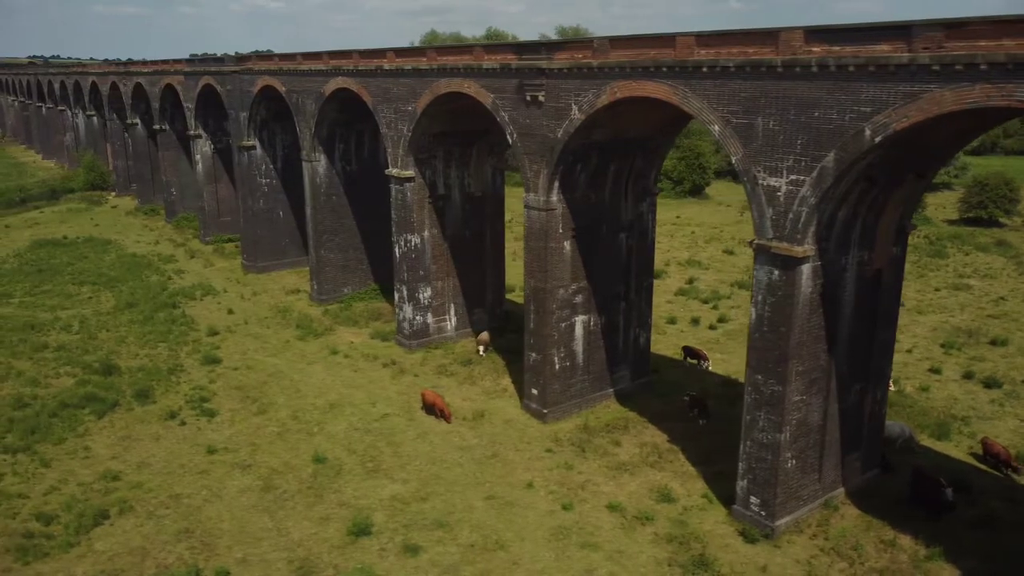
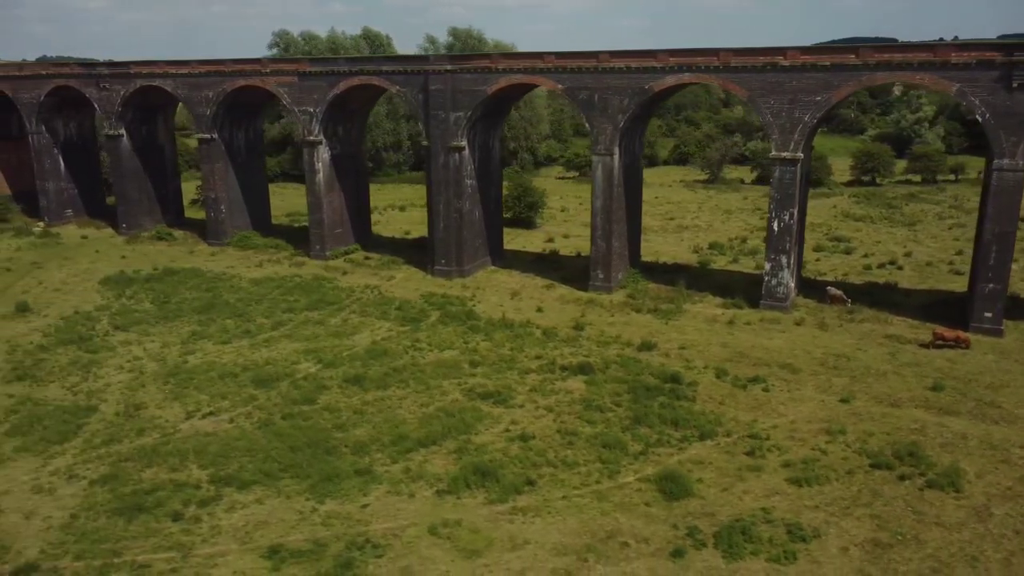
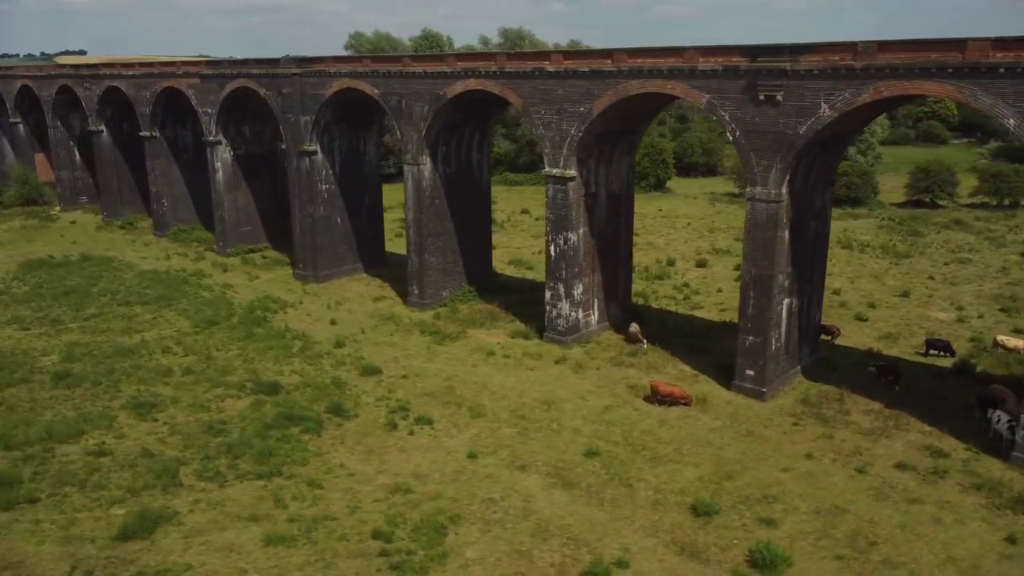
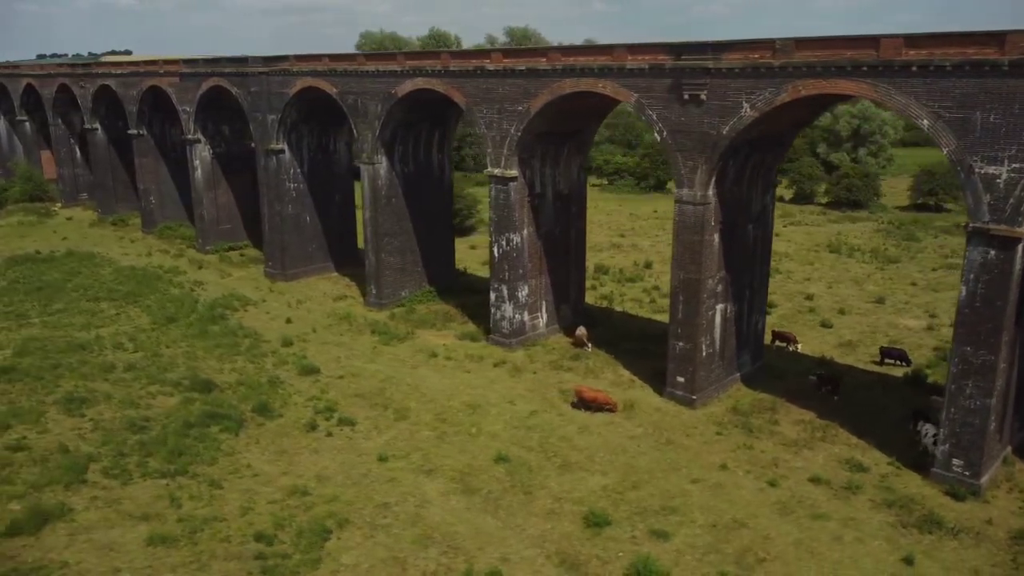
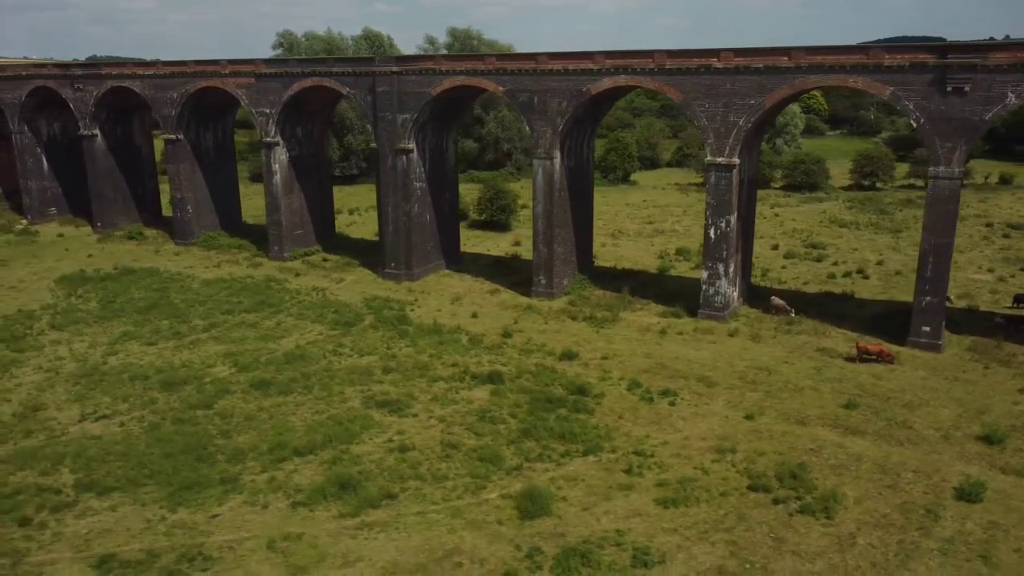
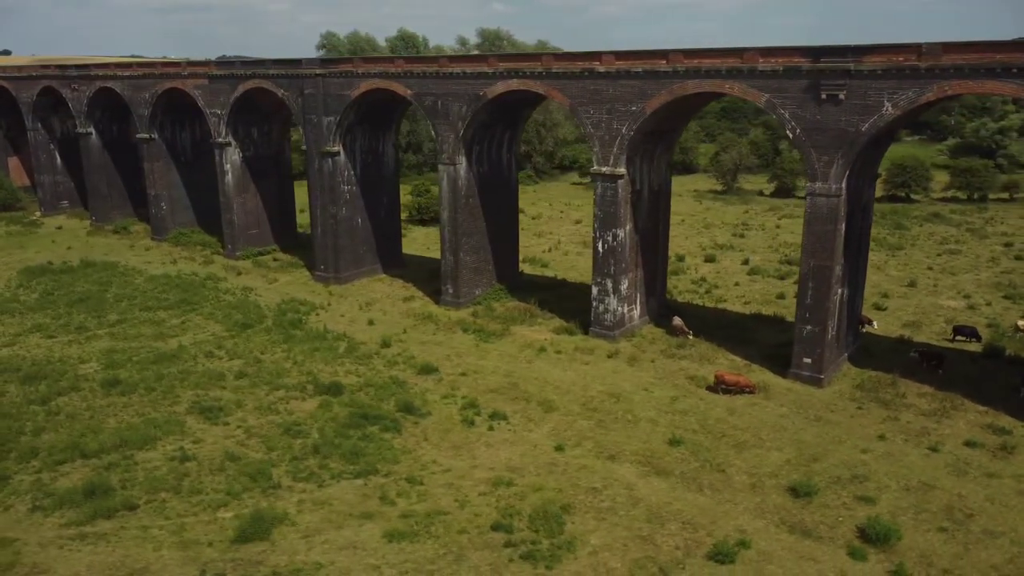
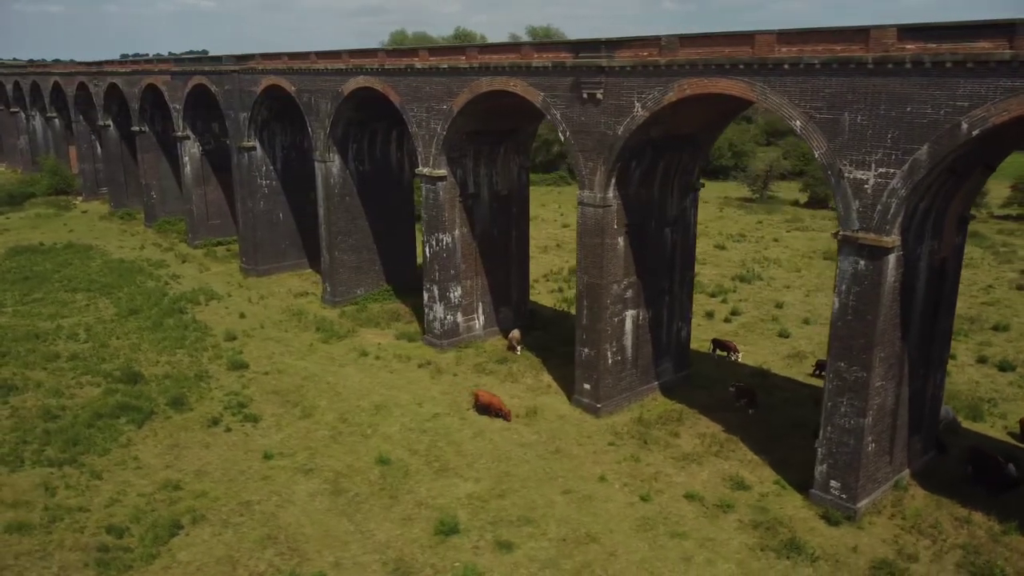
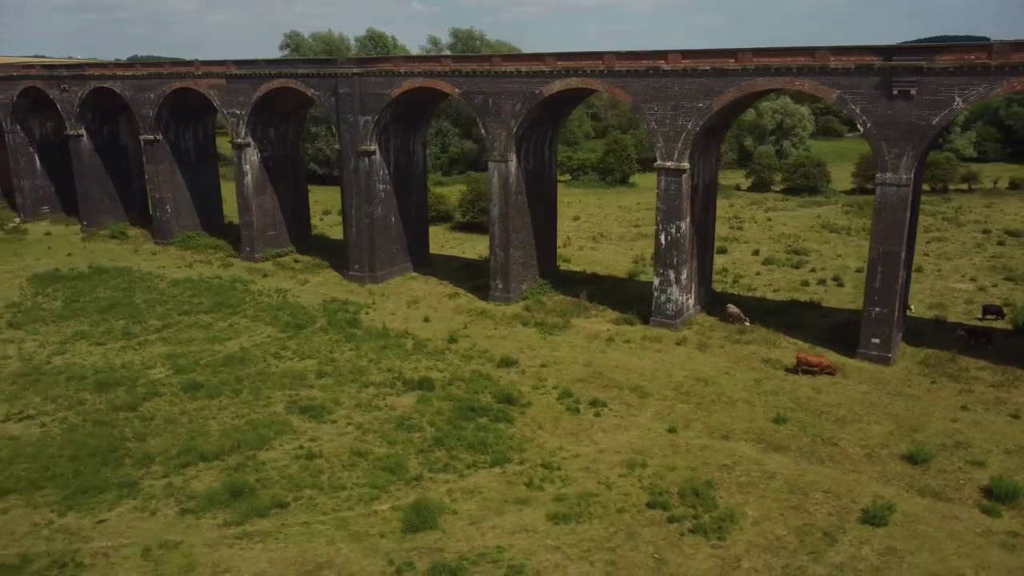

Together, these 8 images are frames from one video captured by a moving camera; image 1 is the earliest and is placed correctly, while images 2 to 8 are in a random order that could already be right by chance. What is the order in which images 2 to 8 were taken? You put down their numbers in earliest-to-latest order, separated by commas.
7, 4, 3, 6, 8, 5, 2
